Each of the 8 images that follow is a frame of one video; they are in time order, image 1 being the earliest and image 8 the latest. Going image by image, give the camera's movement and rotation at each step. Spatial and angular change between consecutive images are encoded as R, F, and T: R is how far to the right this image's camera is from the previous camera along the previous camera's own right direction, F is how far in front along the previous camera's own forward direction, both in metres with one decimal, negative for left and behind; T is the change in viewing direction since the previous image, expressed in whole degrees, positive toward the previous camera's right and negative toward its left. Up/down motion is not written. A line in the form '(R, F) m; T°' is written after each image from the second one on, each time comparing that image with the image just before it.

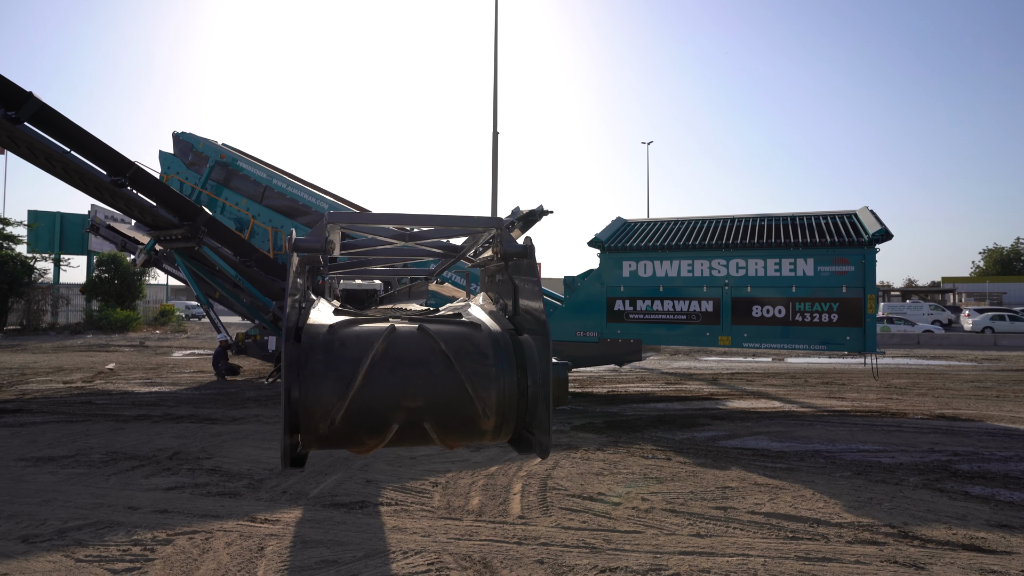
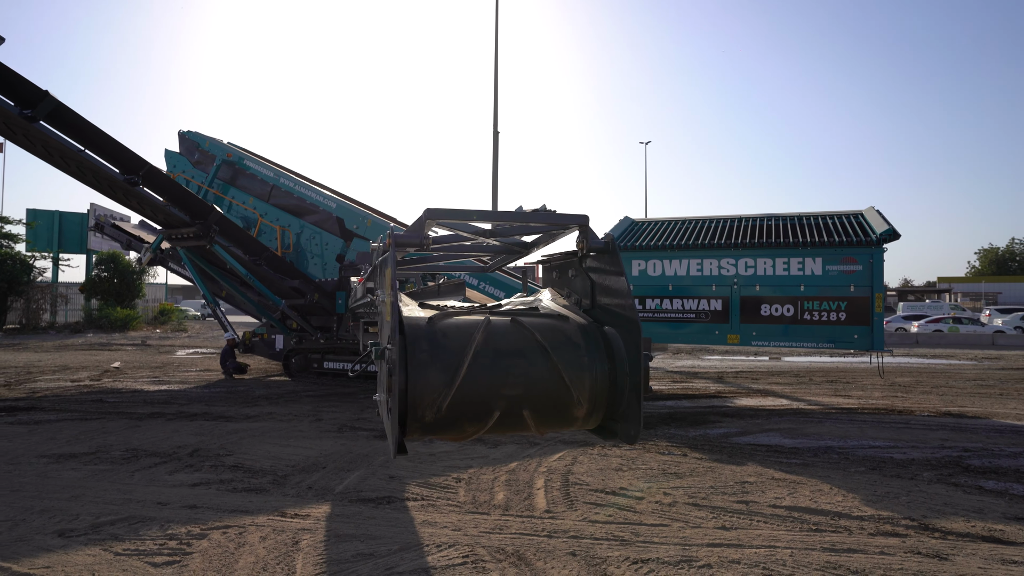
(-0.3, -0.1) m; +1°
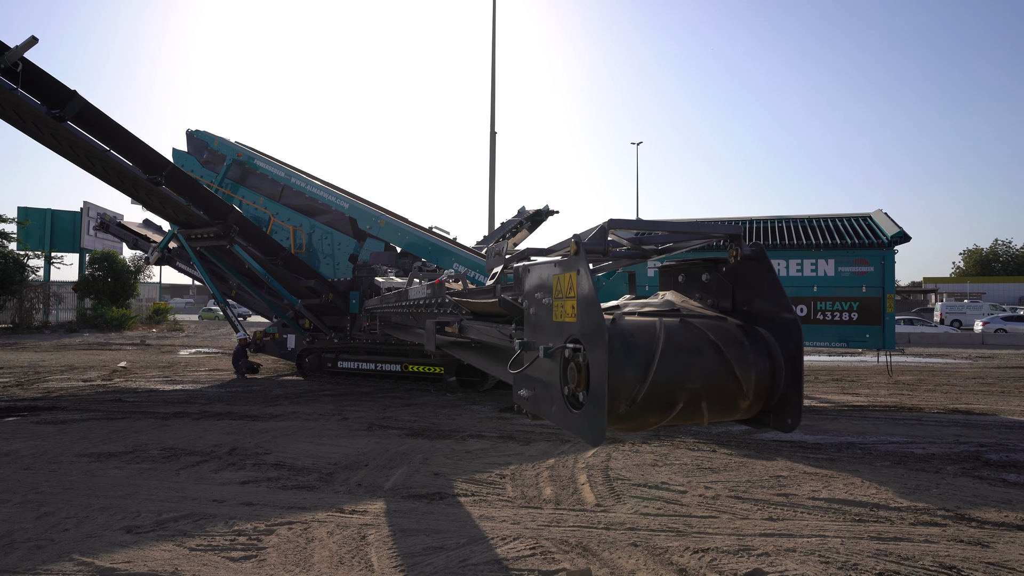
(-0.5, -0.2) m; +2°
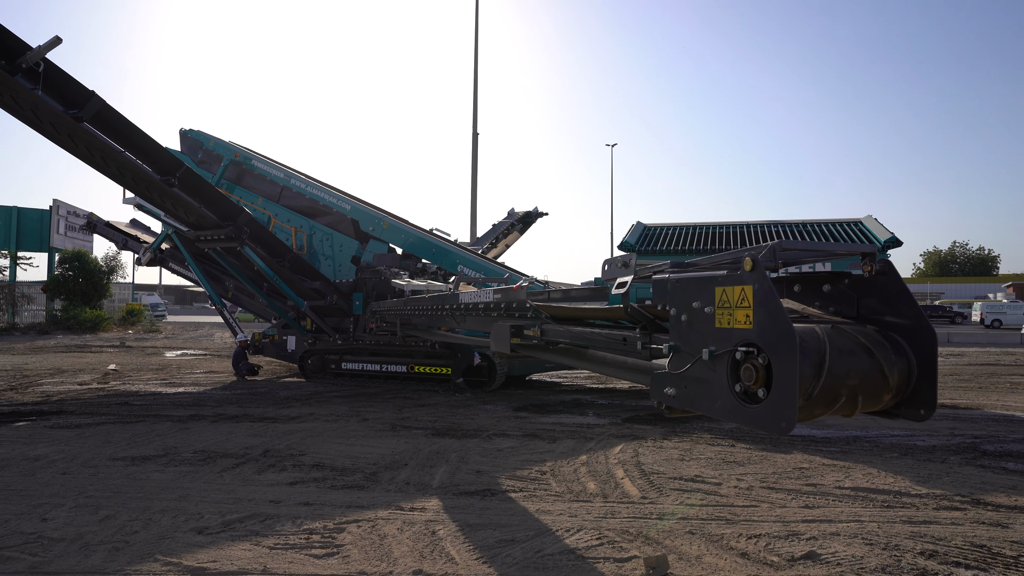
(-0.7, -0.2) m; +3°
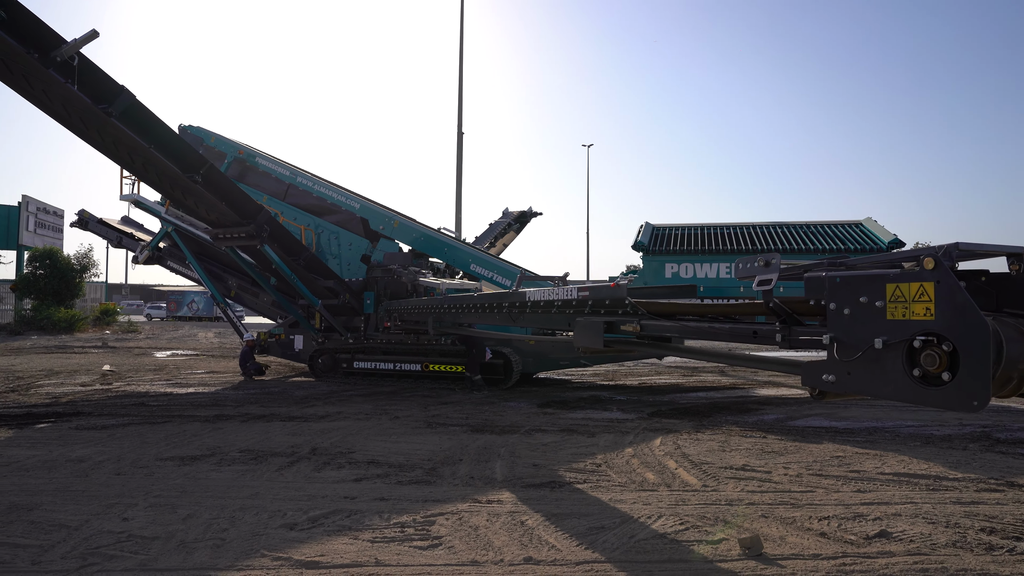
(-0.9, -0.1) m; +3°
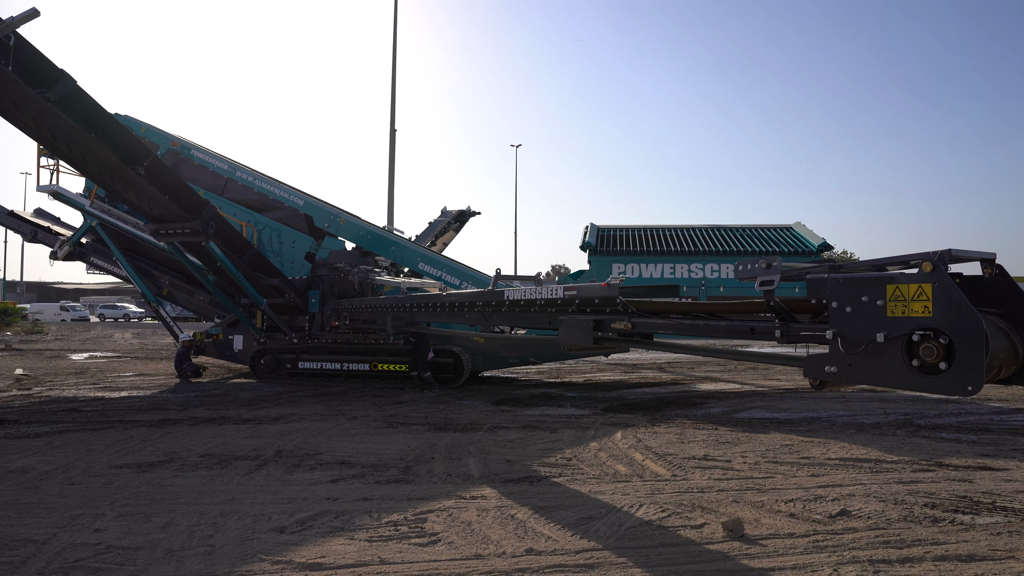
(-0.5, -0.1) m; +7°
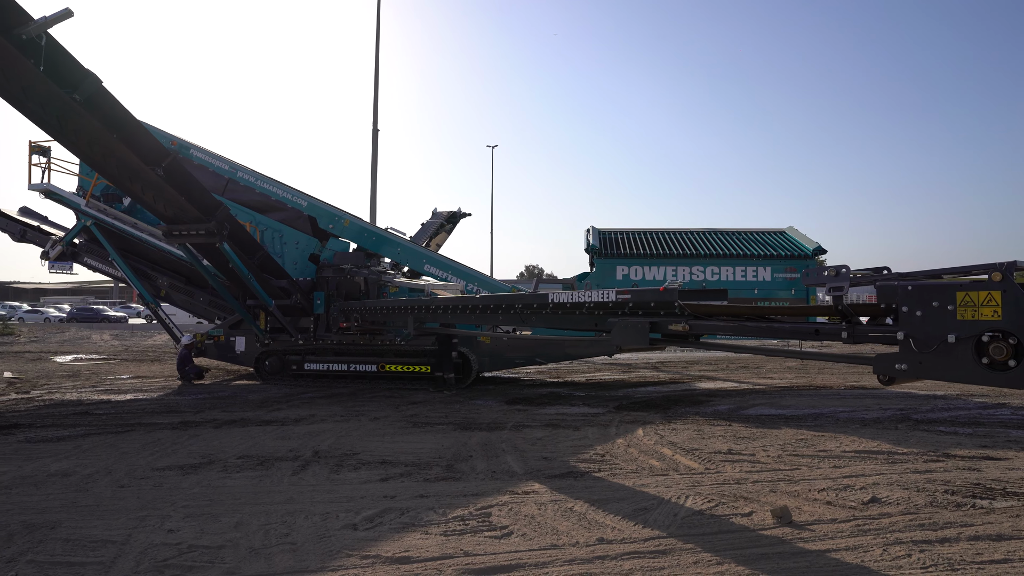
(-0.8, -0.2) m; +3°
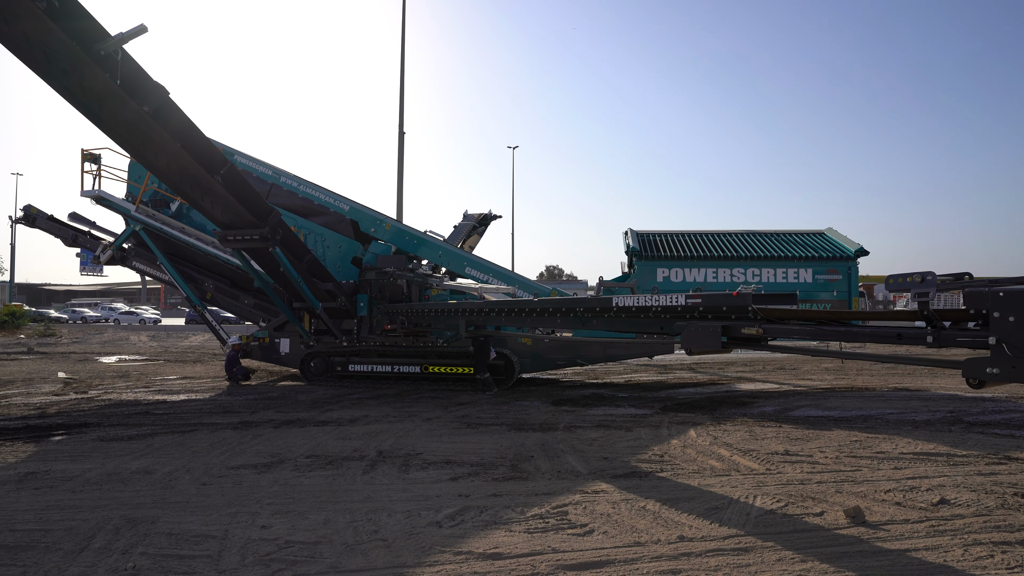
(-0.5, -0.1) m; -1°
